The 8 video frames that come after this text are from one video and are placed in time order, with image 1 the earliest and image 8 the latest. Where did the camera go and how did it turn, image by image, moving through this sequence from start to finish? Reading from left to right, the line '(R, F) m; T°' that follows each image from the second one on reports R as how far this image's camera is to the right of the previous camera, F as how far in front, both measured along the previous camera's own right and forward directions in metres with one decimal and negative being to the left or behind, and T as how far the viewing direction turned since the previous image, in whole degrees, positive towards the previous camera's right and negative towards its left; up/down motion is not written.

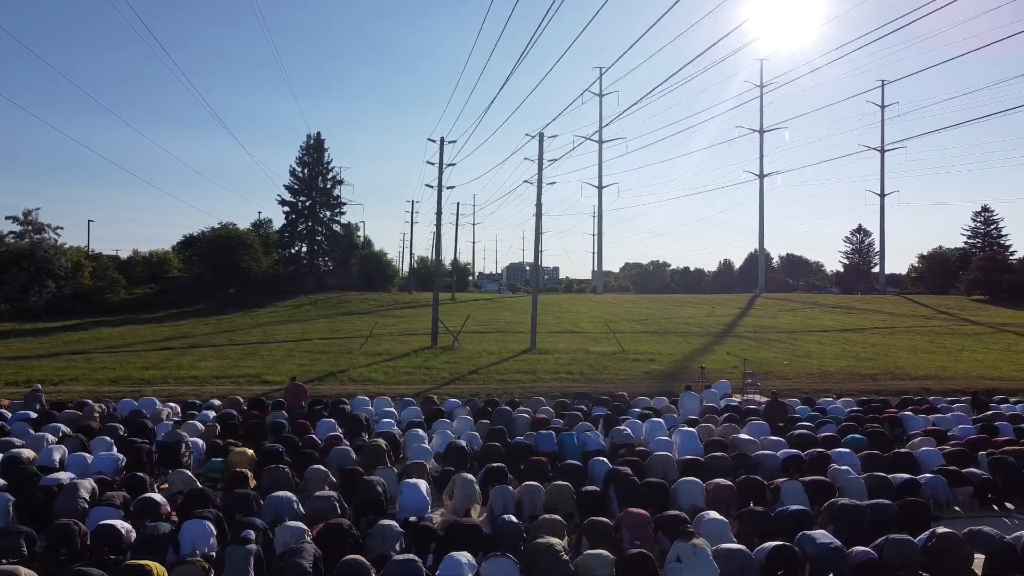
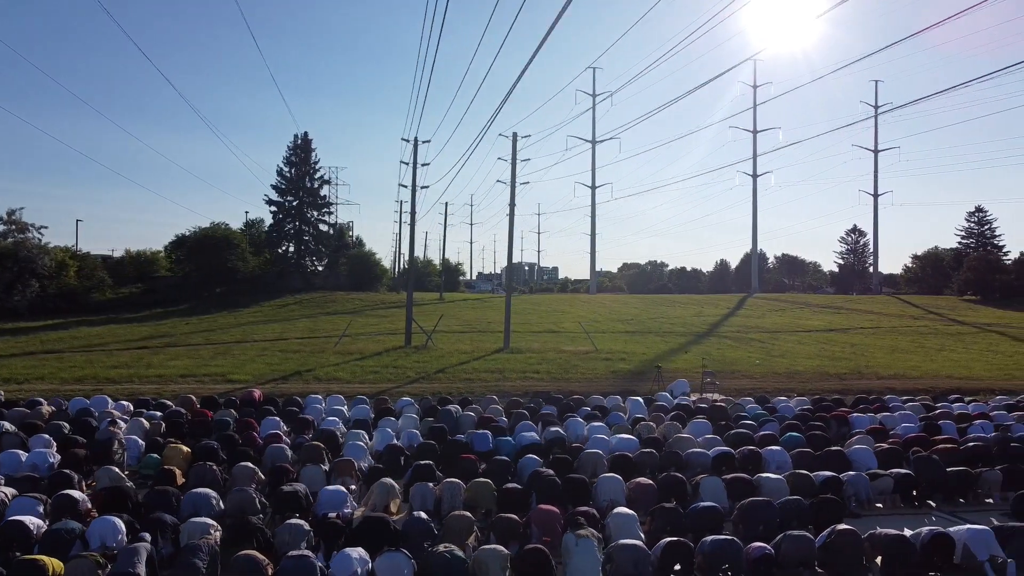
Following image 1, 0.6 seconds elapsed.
(+1.5, -0.1) m; 0°
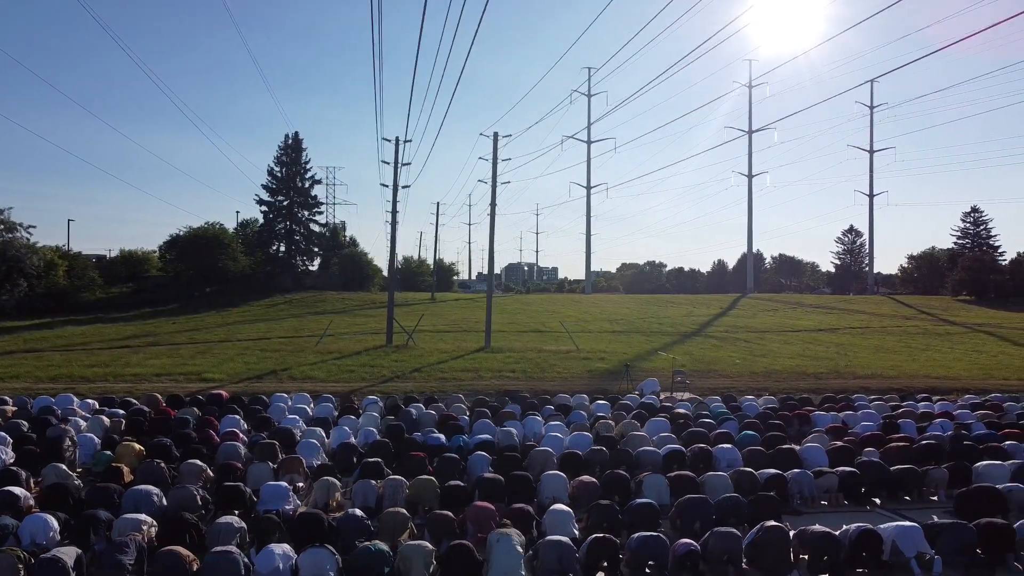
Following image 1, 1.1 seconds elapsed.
(+1.1, -0.1) m; 0°
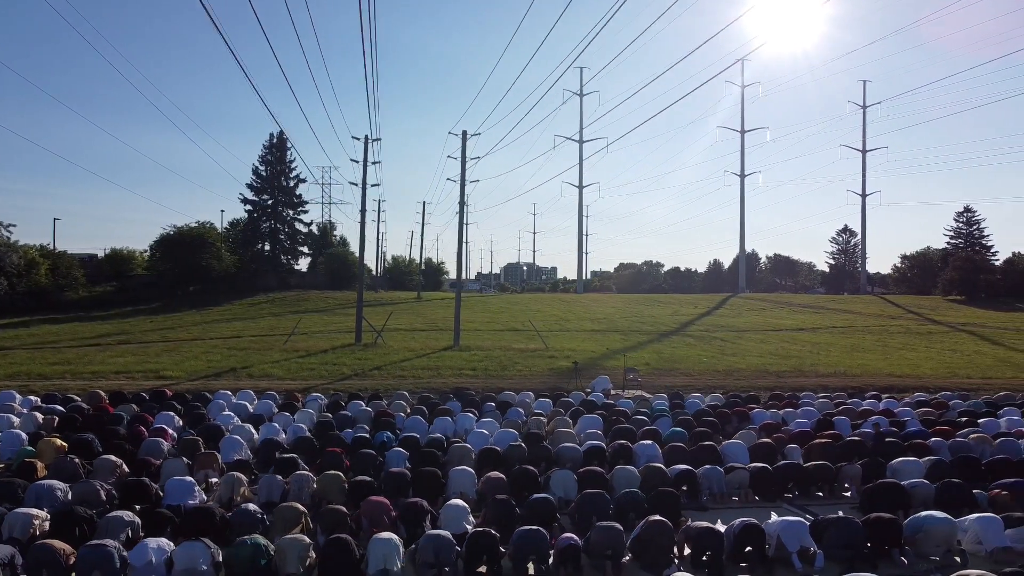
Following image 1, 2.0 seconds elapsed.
(+1.8, 0.0) m; 0°
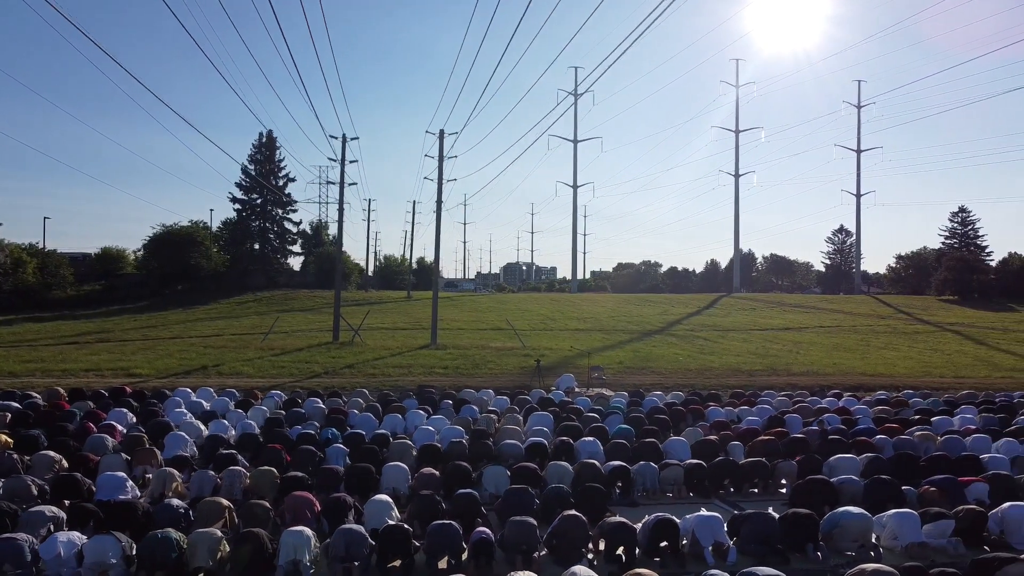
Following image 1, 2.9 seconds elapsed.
(+1.4, -0.1) m; 0°
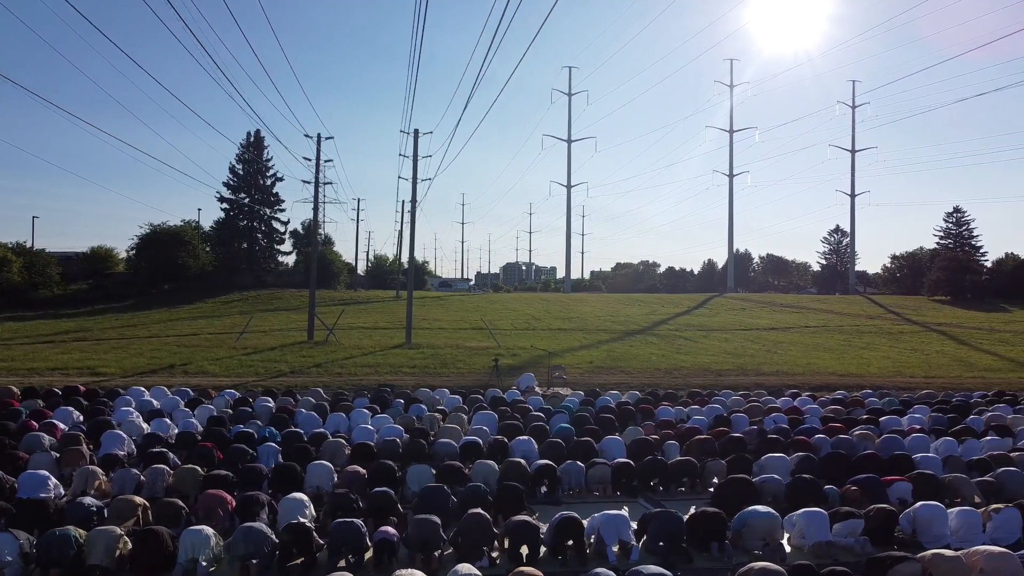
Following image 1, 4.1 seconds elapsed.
(+1.5, 0.0) m; 0°
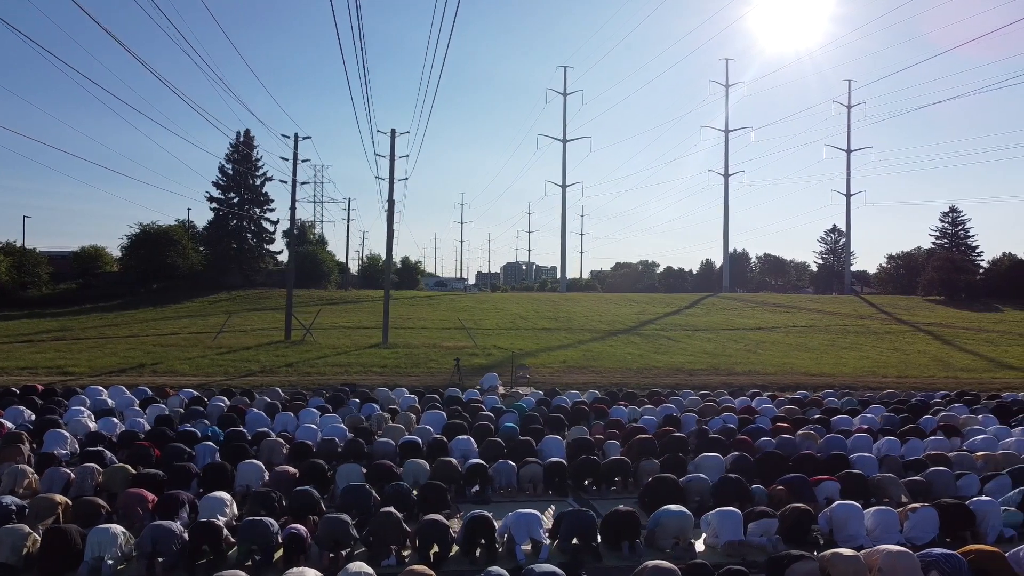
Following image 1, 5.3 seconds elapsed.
(+1.5, -0.1) m; 0°
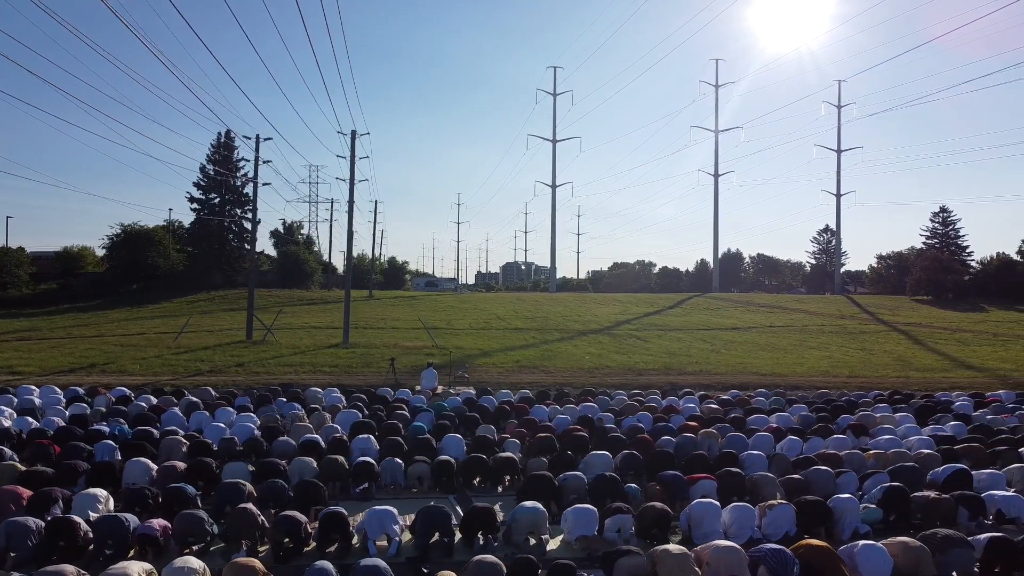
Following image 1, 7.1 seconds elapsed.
(+2.4, -0.3) m; 0°
